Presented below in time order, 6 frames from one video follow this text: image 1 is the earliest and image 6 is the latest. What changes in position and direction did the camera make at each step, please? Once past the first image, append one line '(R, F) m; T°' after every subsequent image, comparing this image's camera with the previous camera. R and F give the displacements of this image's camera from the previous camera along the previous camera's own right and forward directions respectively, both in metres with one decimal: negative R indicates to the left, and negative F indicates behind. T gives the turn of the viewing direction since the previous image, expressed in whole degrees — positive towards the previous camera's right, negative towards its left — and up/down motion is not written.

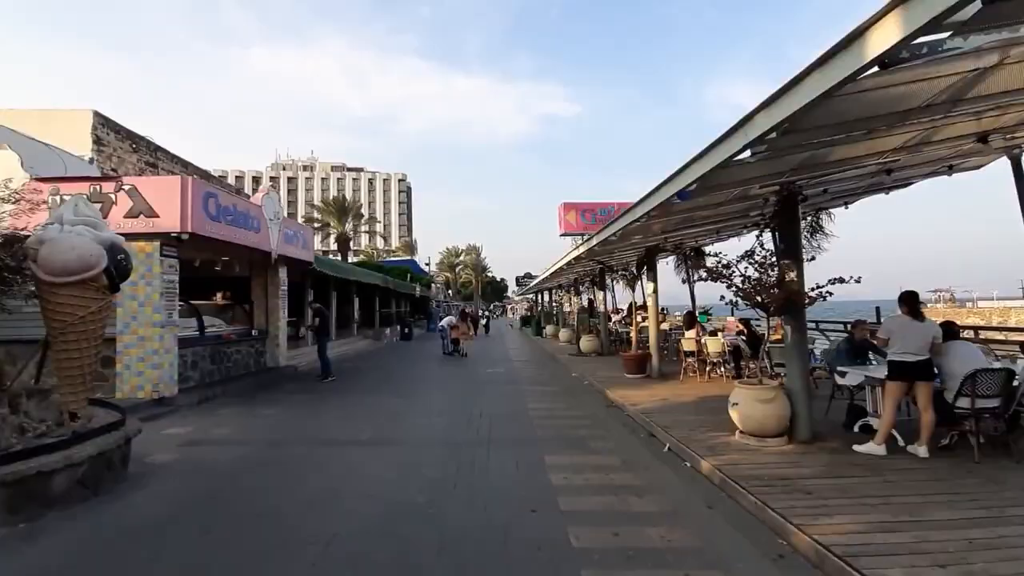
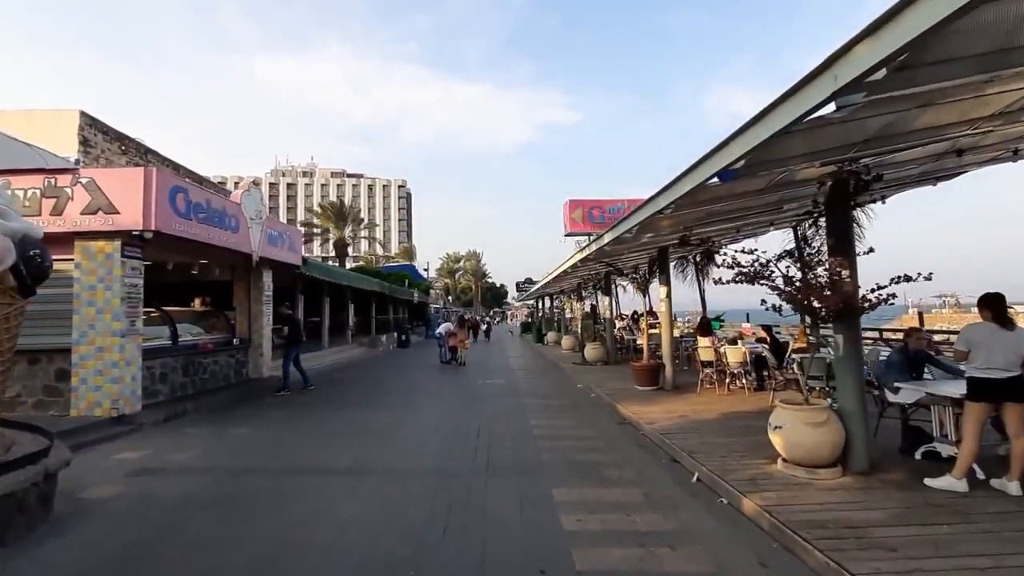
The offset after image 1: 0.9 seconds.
(0.0, +1.2) m; 0°
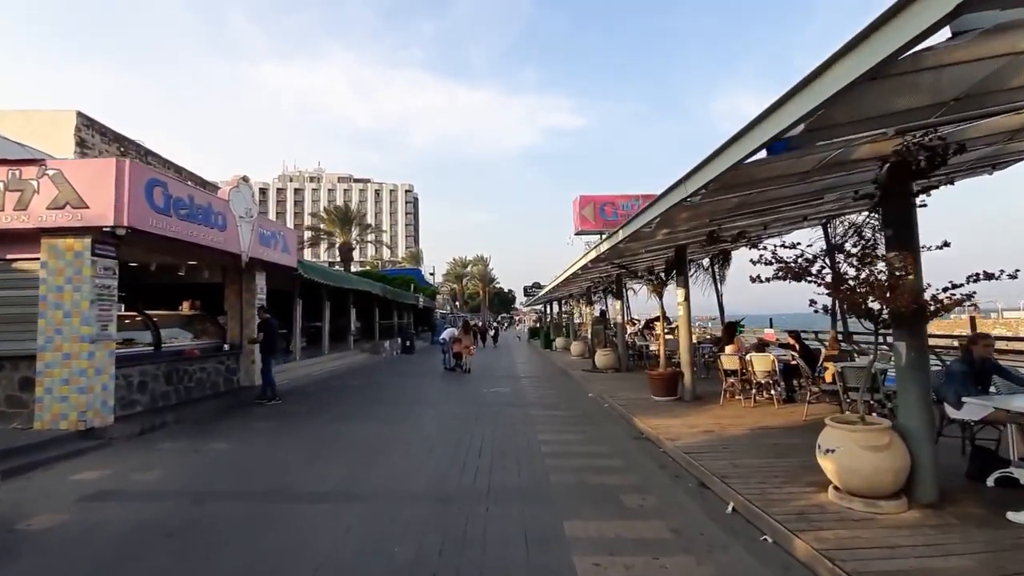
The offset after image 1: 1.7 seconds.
(0.0, +1.0) m; -1°
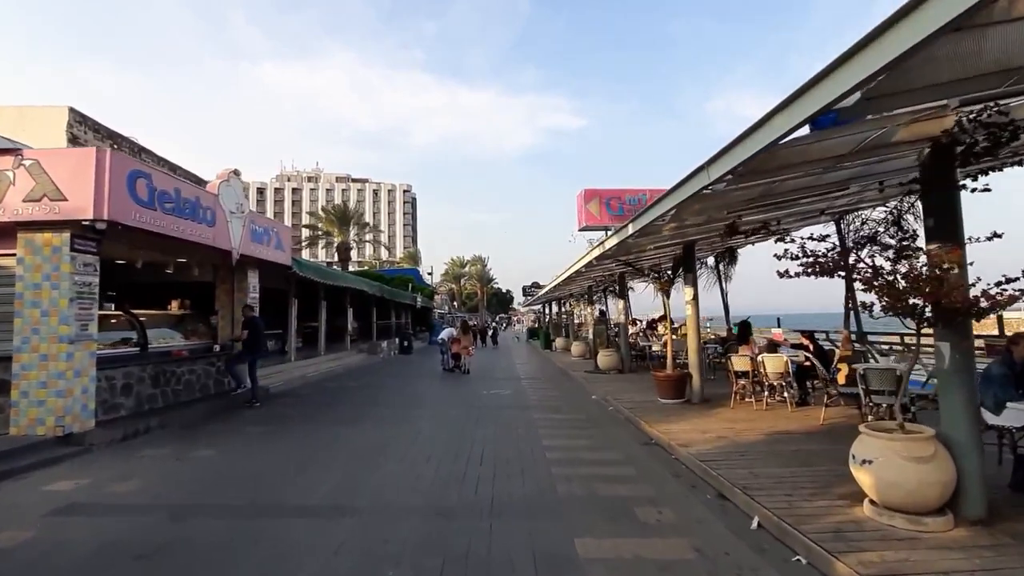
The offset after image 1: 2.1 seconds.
(-0.1, +0.5) m; 0°
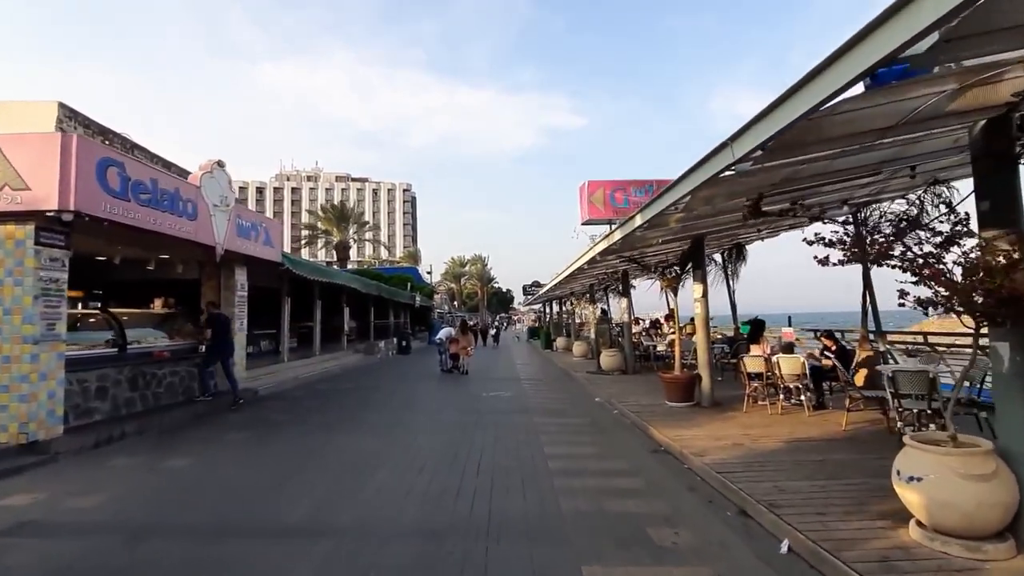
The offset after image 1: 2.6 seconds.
(0.0, +0.7) m; 0°
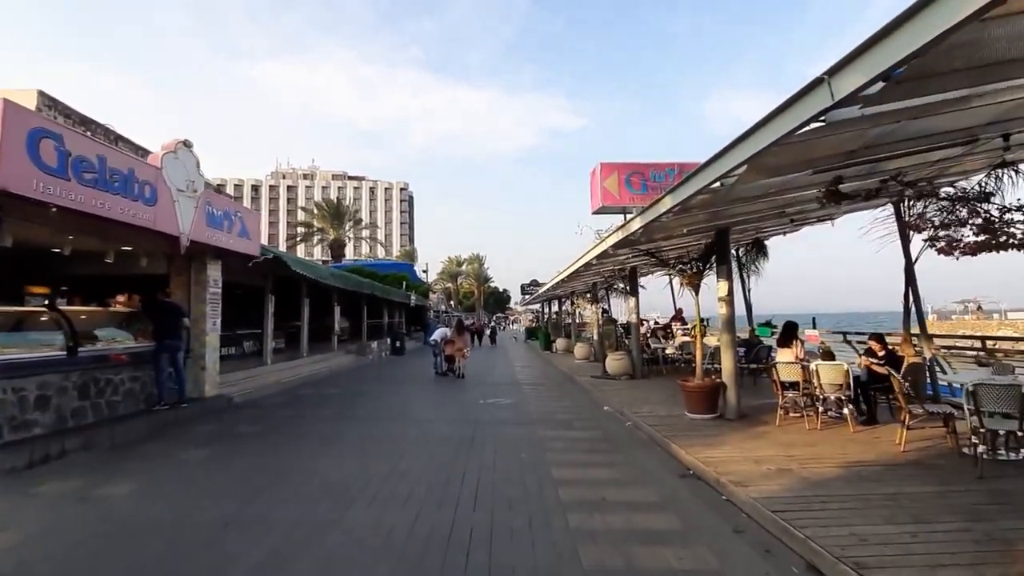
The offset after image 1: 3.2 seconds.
(-0.1, +1.3) m; 0°
